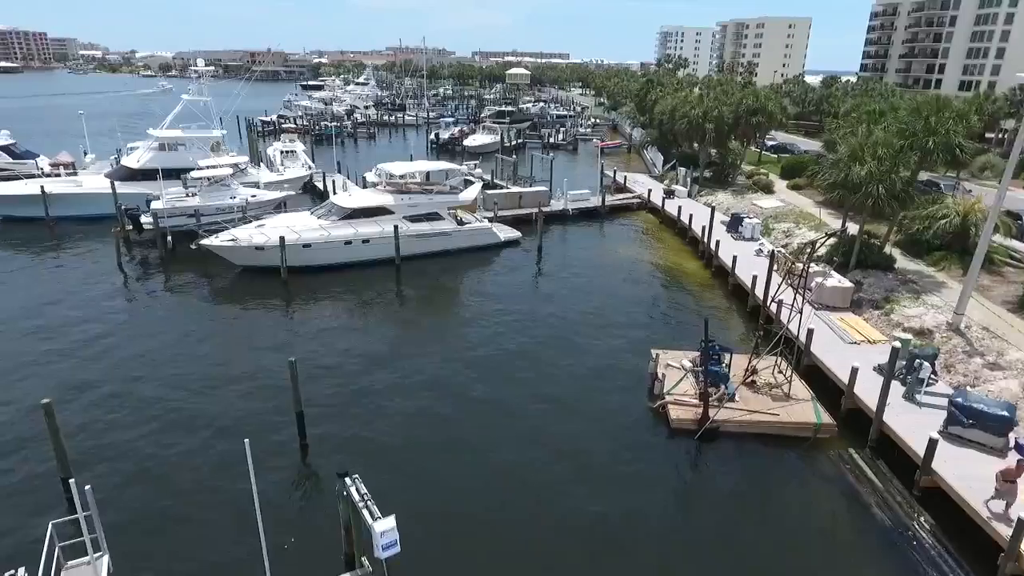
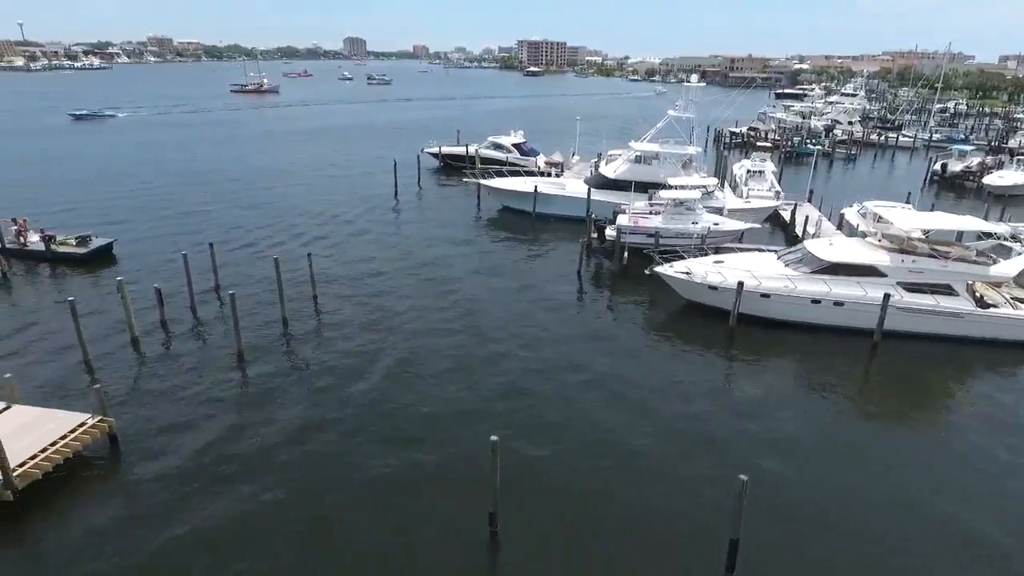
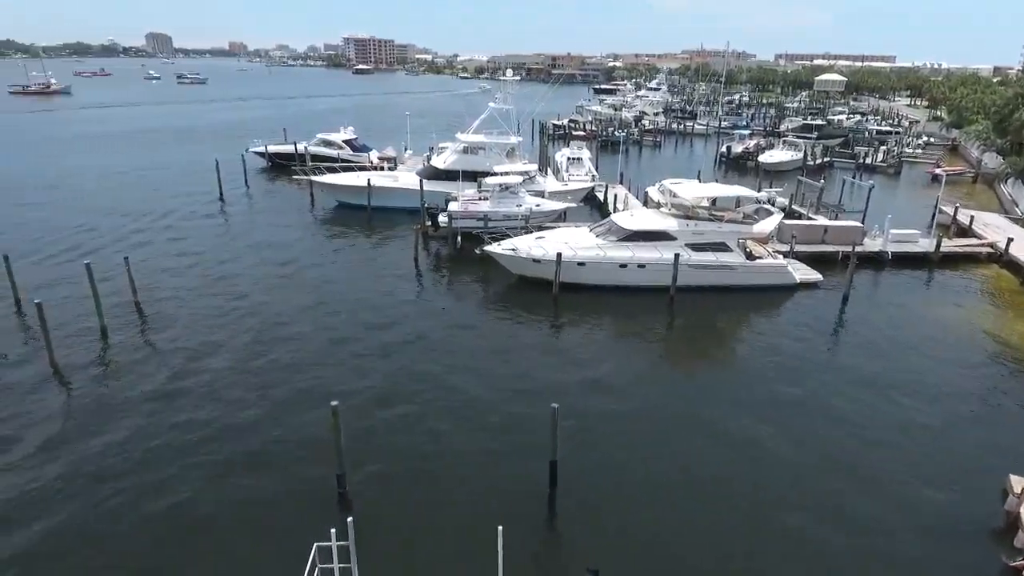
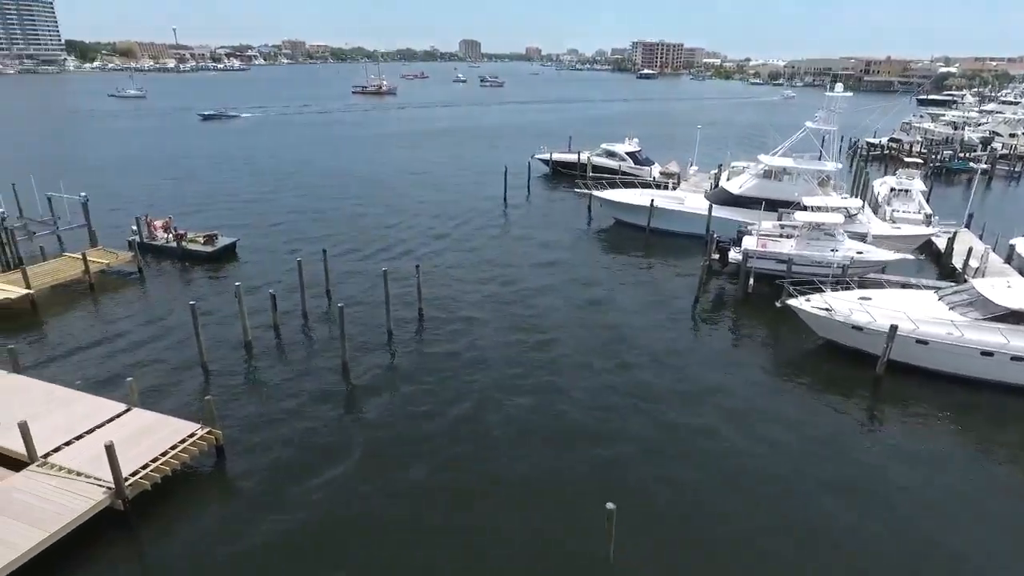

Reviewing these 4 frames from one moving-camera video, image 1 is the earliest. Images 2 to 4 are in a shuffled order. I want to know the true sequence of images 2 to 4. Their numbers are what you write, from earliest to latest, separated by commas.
3, 2, 4
